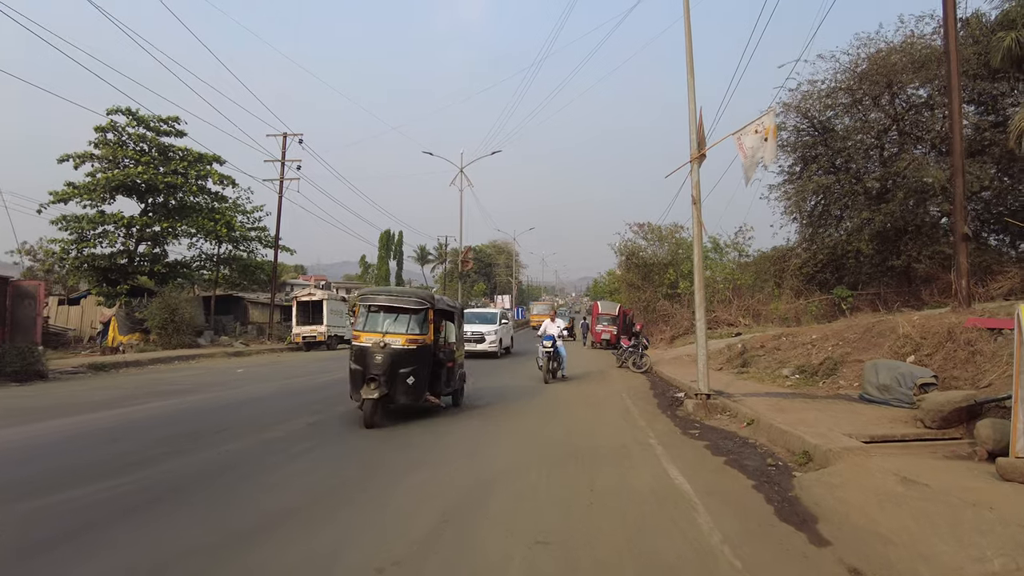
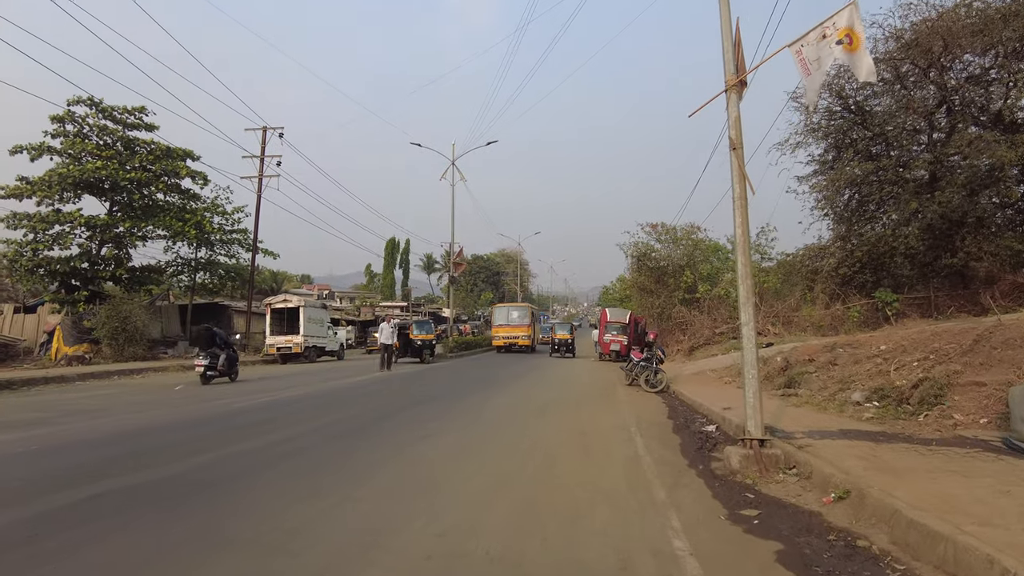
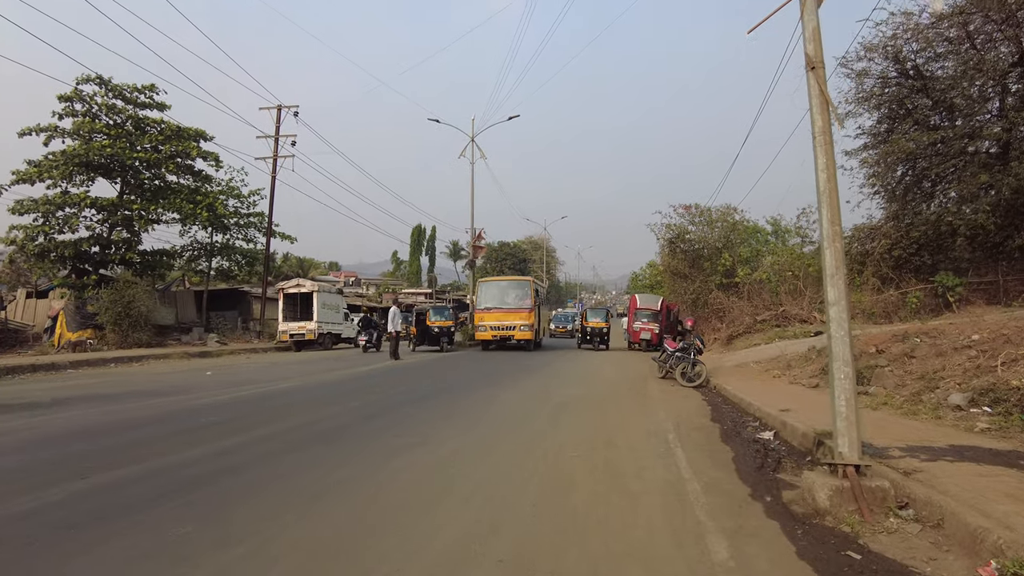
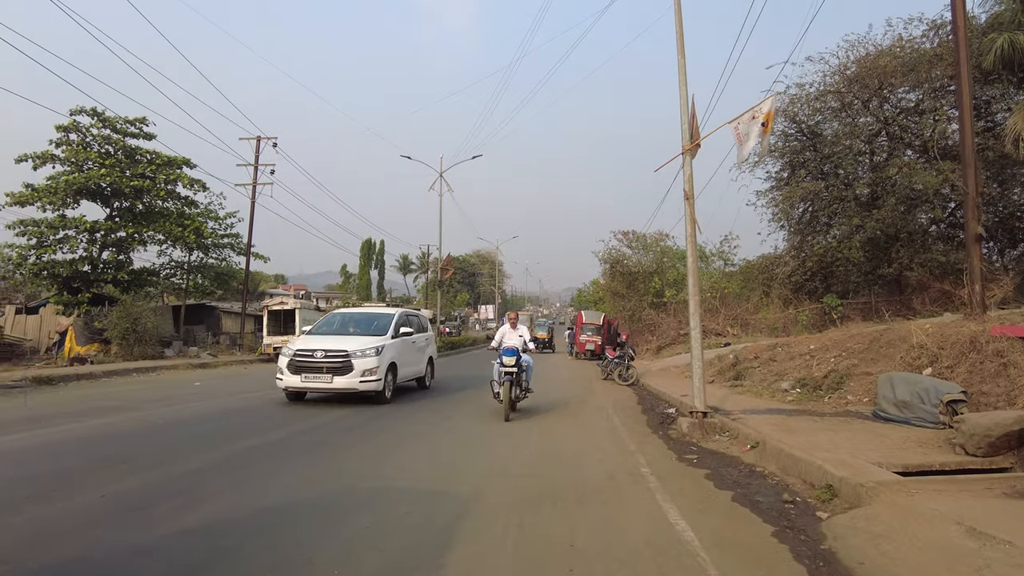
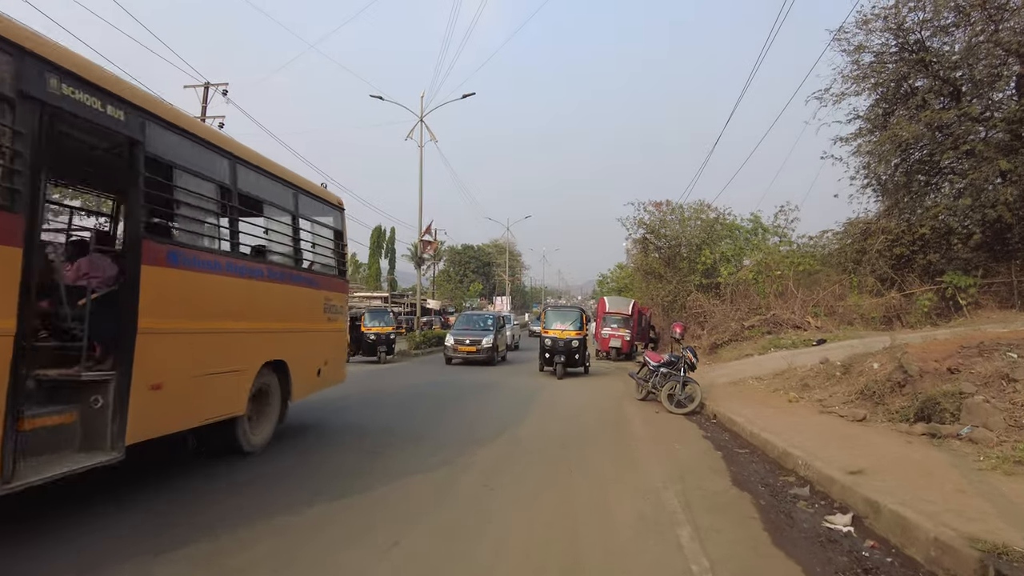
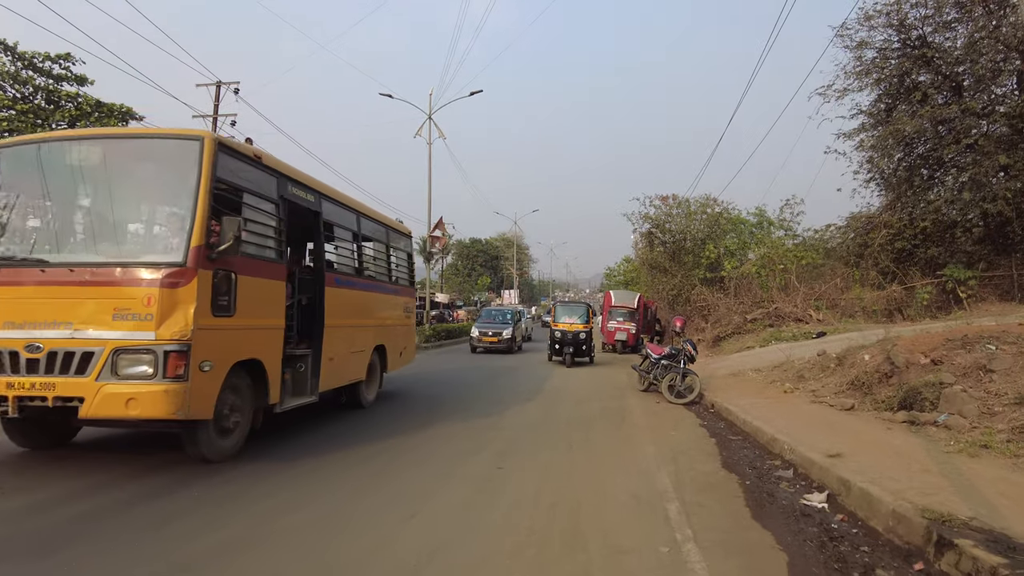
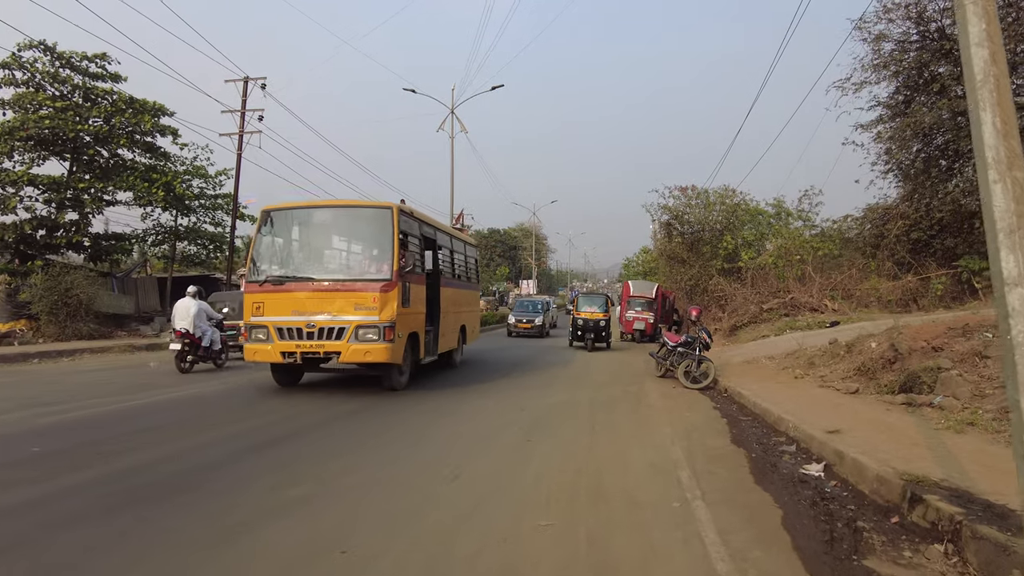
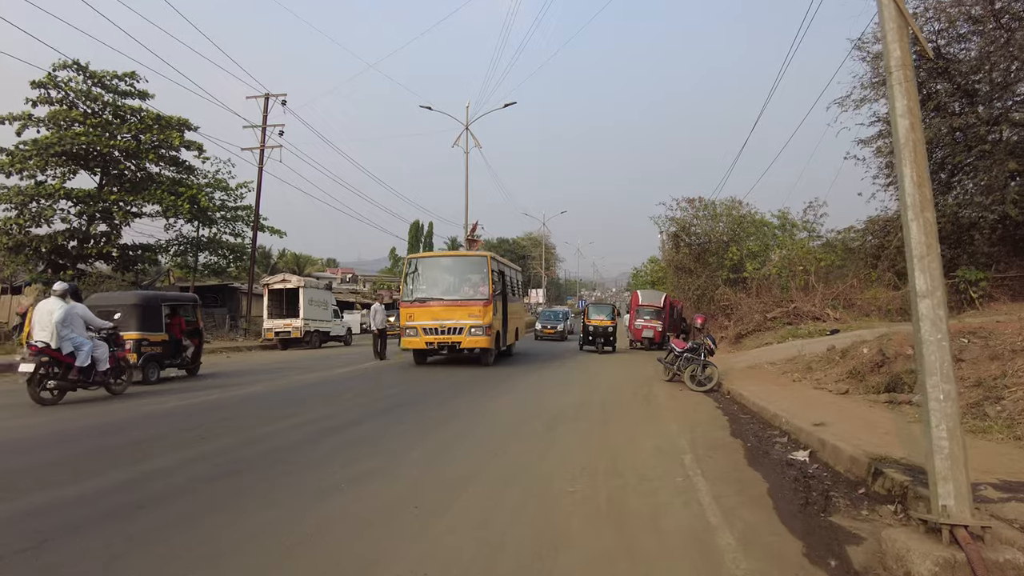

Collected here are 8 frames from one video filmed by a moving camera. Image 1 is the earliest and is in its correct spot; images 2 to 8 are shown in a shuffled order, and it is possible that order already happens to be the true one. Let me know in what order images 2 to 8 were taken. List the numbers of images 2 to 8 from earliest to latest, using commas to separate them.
4, 2, 3, 8, 7, 6, 5
